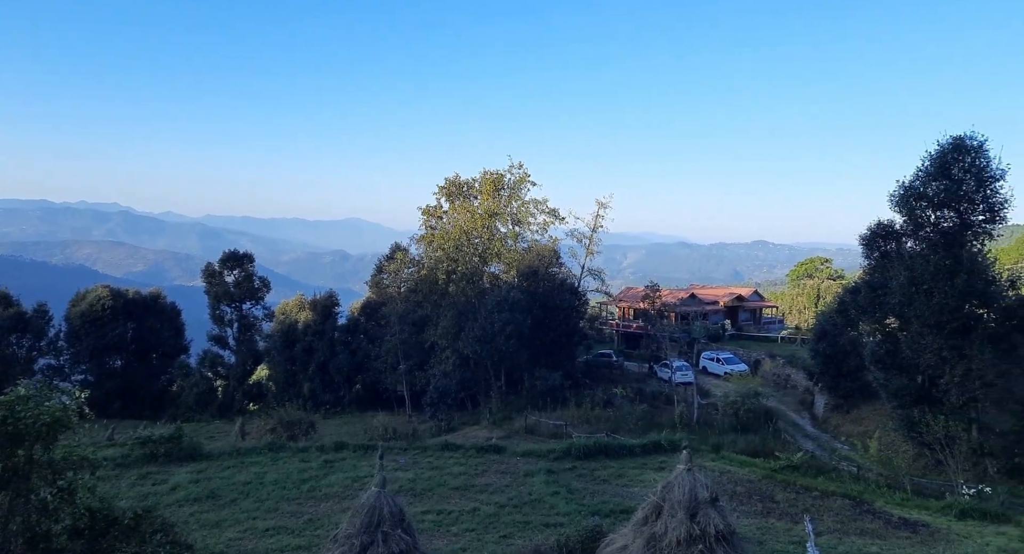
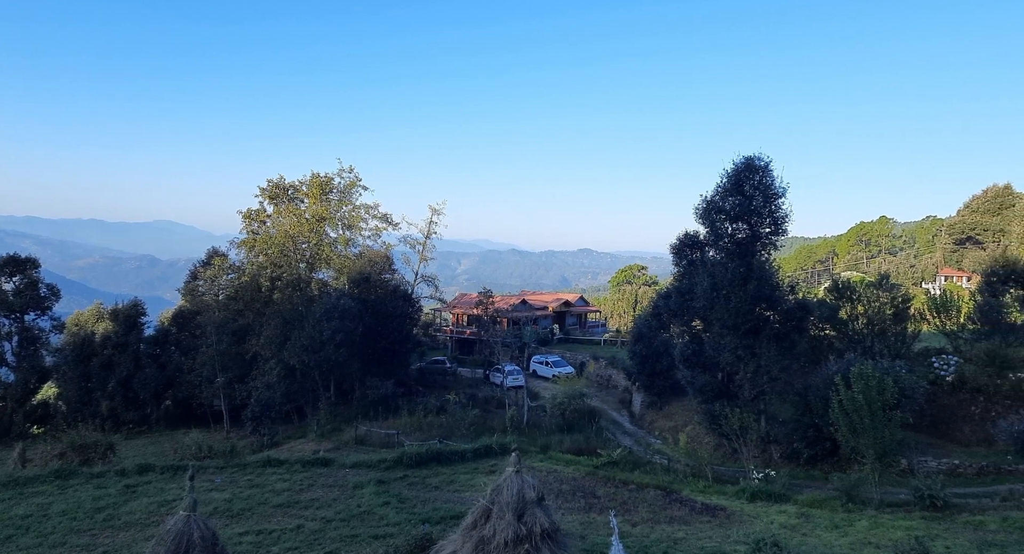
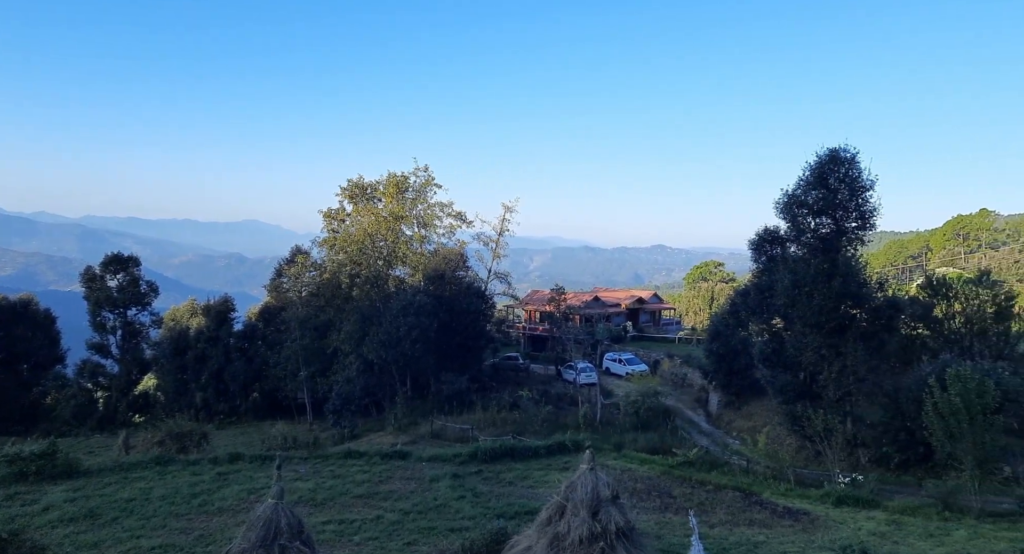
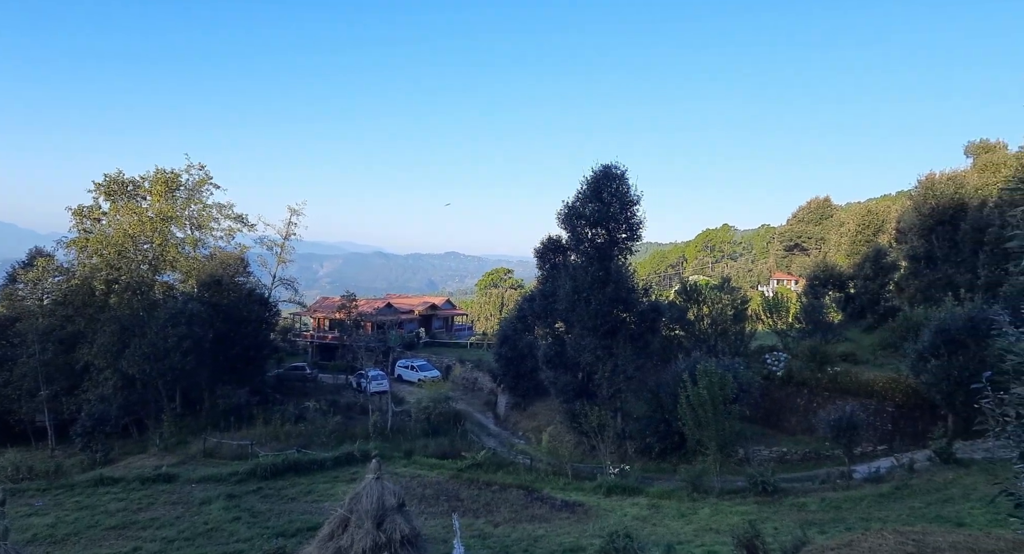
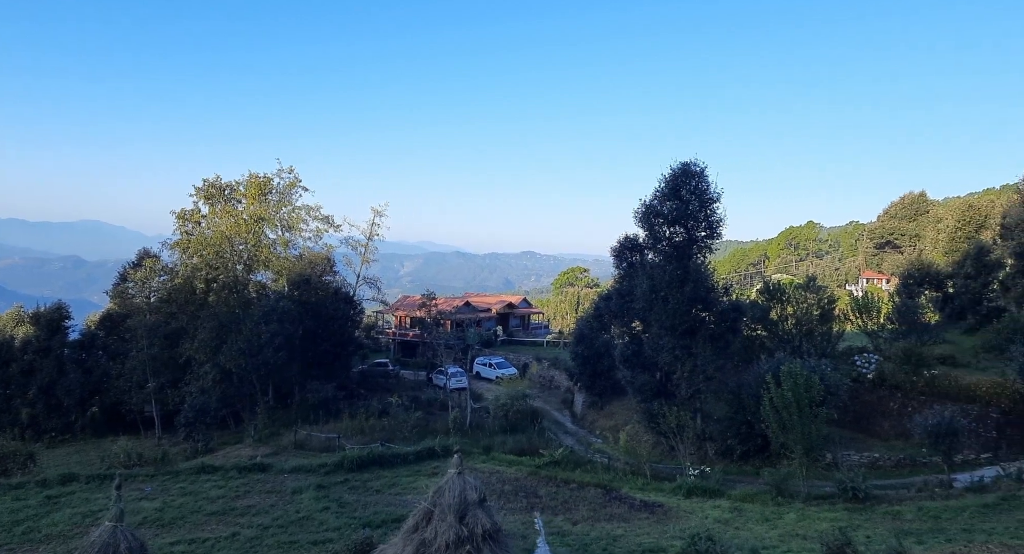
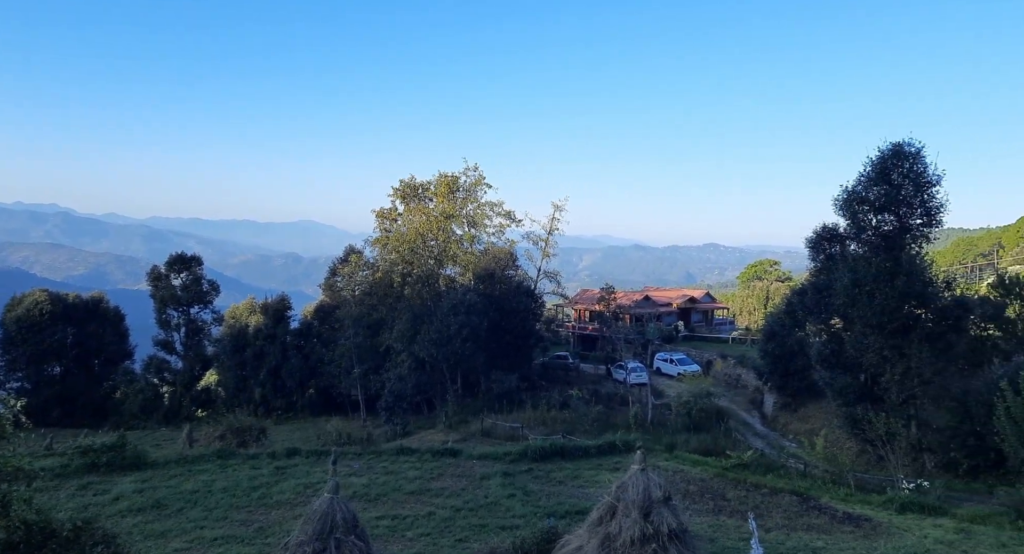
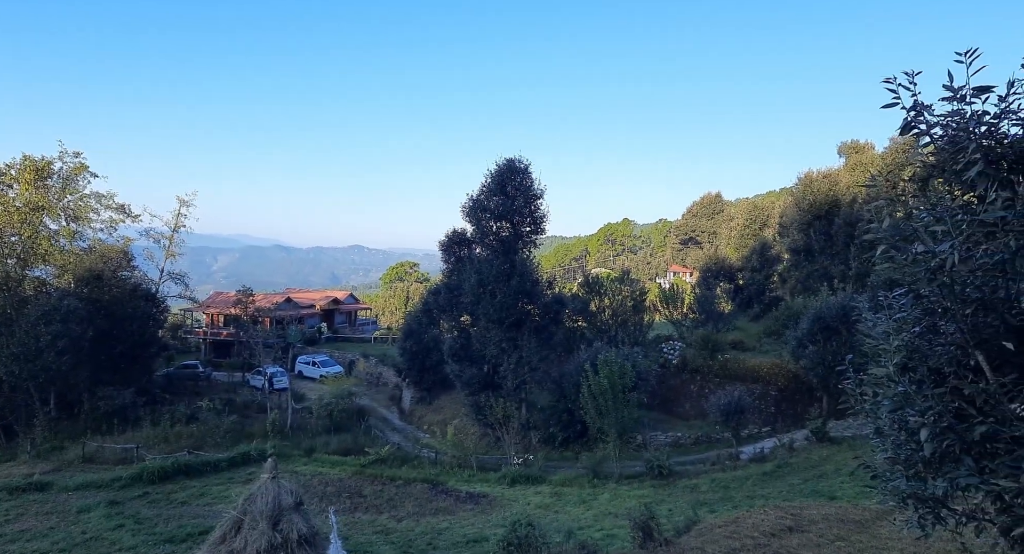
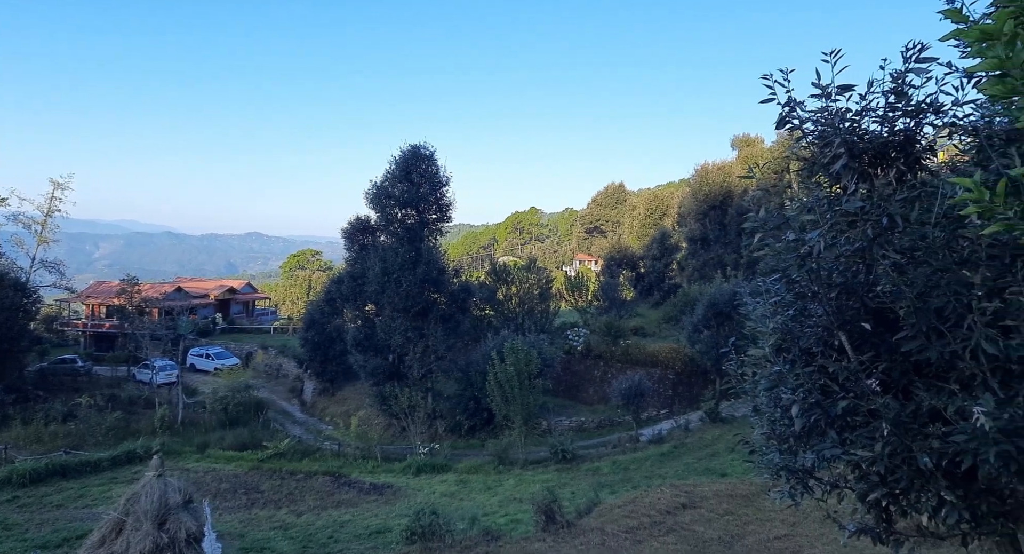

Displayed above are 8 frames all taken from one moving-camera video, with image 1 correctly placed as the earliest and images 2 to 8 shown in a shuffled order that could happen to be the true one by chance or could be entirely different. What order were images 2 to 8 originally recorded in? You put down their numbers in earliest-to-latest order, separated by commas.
6, 3, 2, 5, 4, 7, 8
